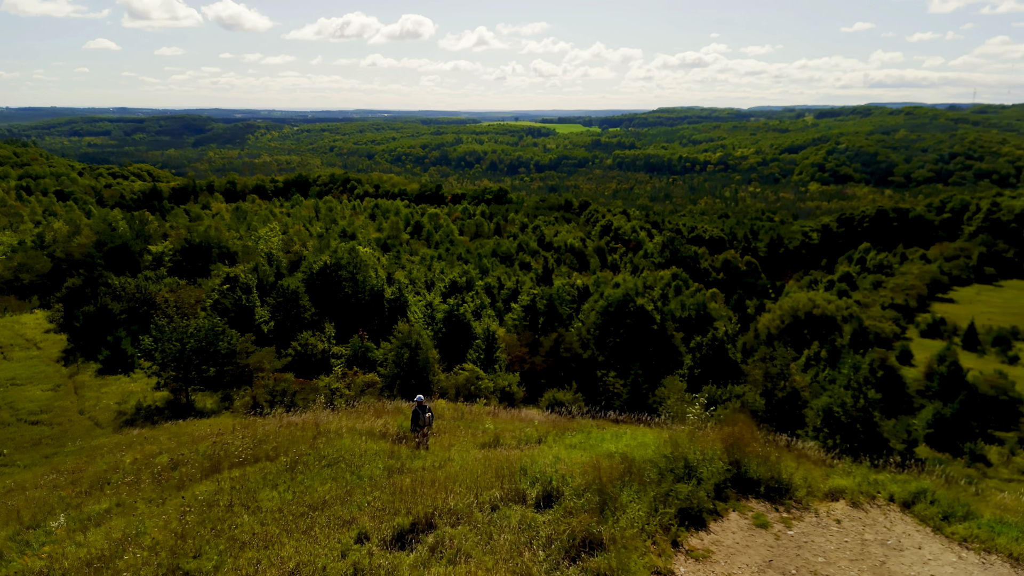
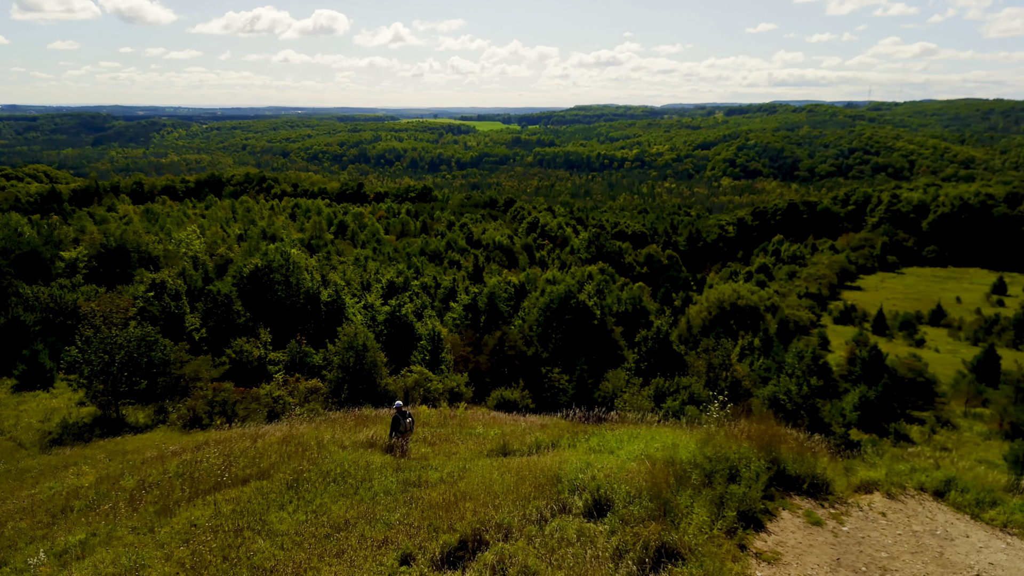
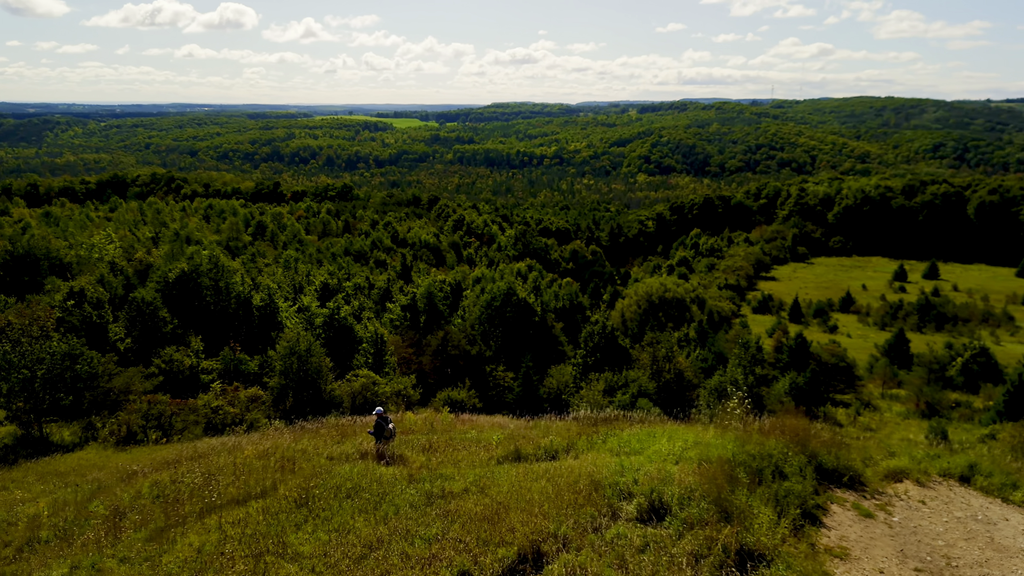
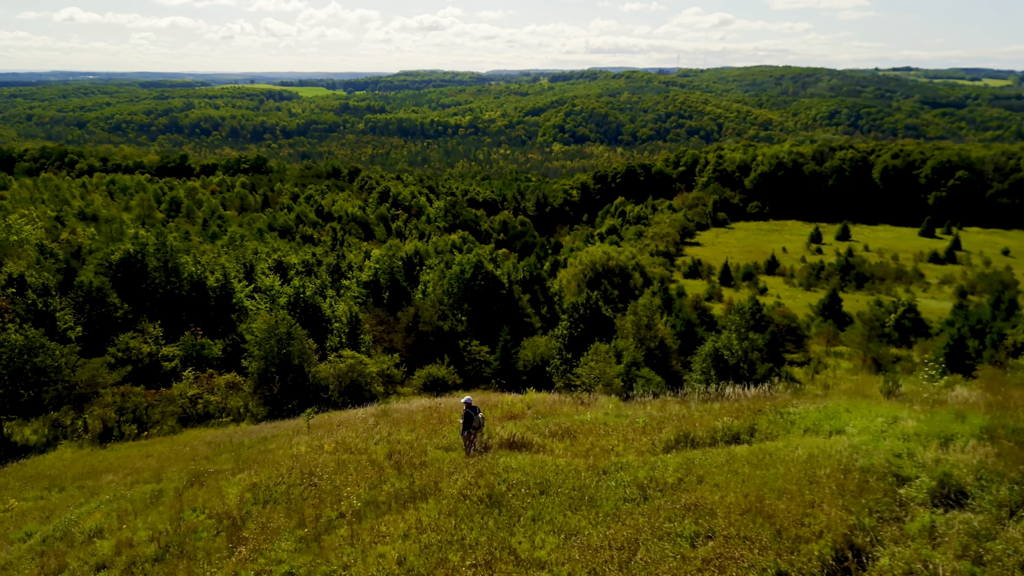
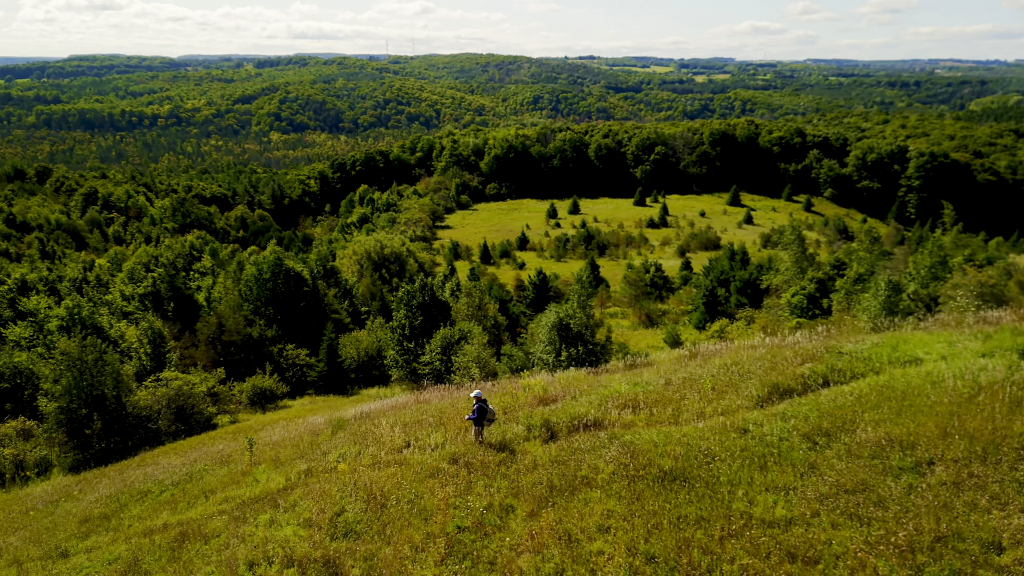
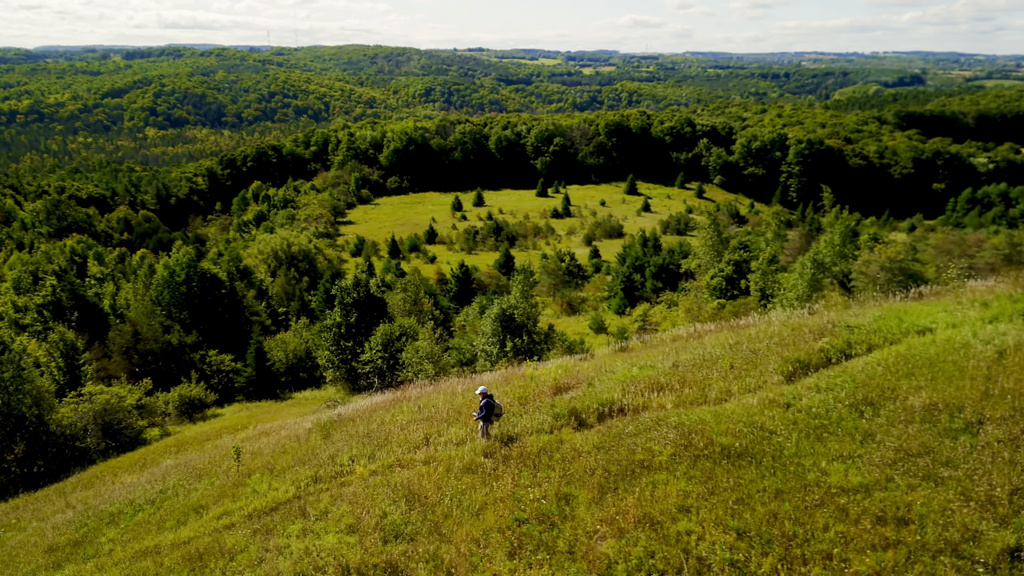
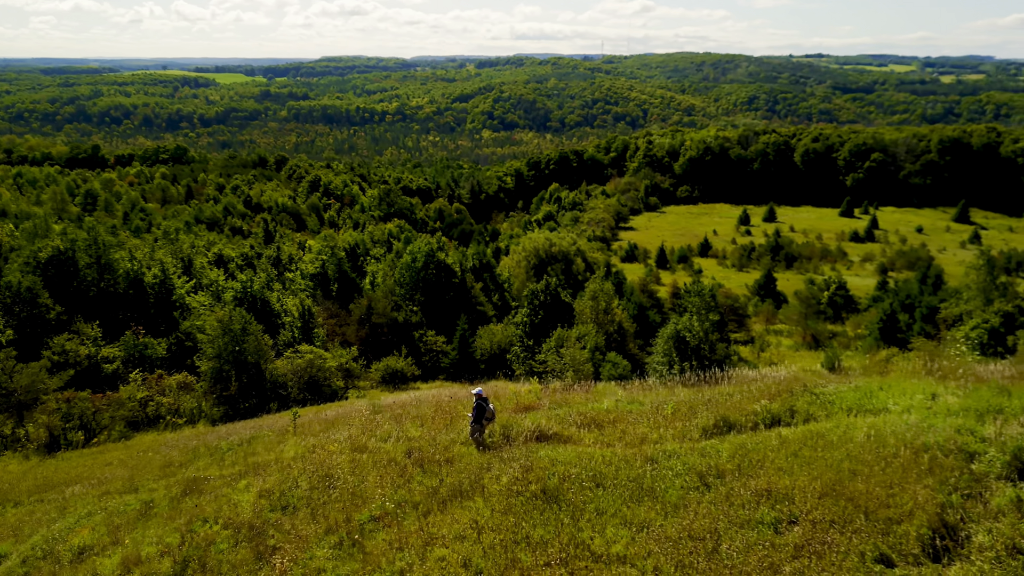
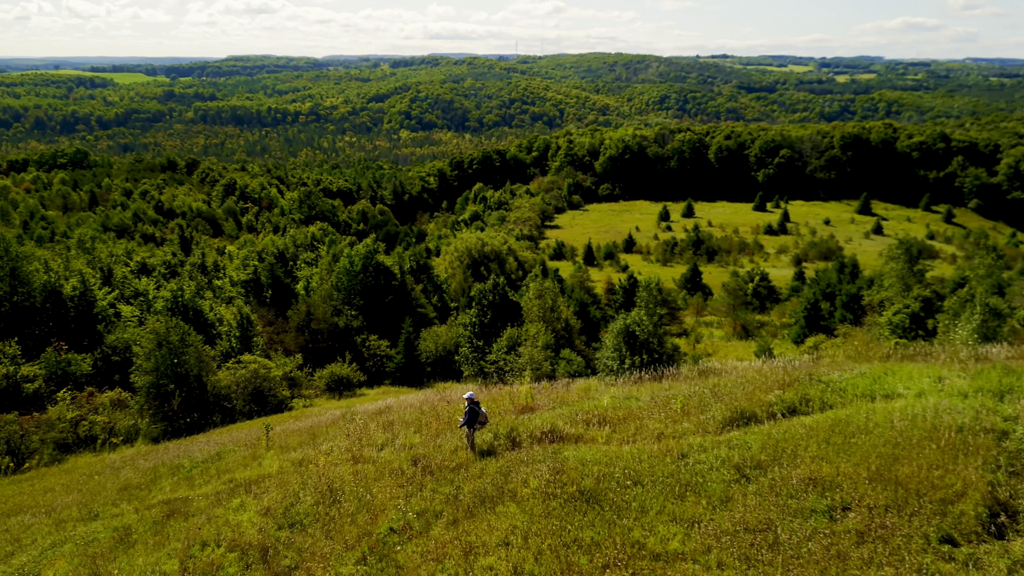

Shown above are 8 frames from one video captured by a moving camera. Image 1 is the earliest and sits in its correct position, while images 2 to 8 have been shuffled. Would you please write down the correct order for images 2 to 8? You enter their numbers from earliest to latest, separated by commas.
2, 3, 4, 7, 8, 5, 6
